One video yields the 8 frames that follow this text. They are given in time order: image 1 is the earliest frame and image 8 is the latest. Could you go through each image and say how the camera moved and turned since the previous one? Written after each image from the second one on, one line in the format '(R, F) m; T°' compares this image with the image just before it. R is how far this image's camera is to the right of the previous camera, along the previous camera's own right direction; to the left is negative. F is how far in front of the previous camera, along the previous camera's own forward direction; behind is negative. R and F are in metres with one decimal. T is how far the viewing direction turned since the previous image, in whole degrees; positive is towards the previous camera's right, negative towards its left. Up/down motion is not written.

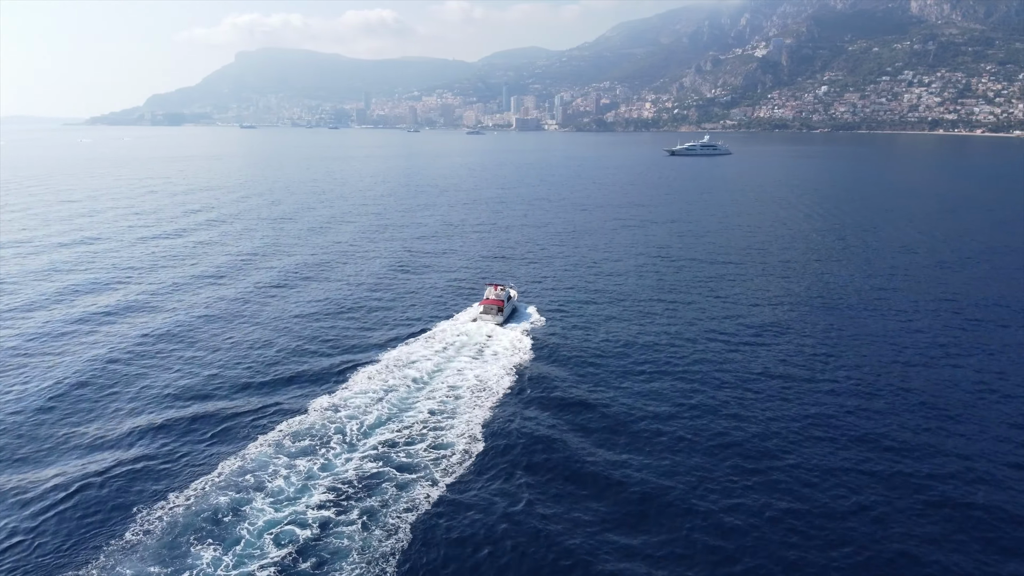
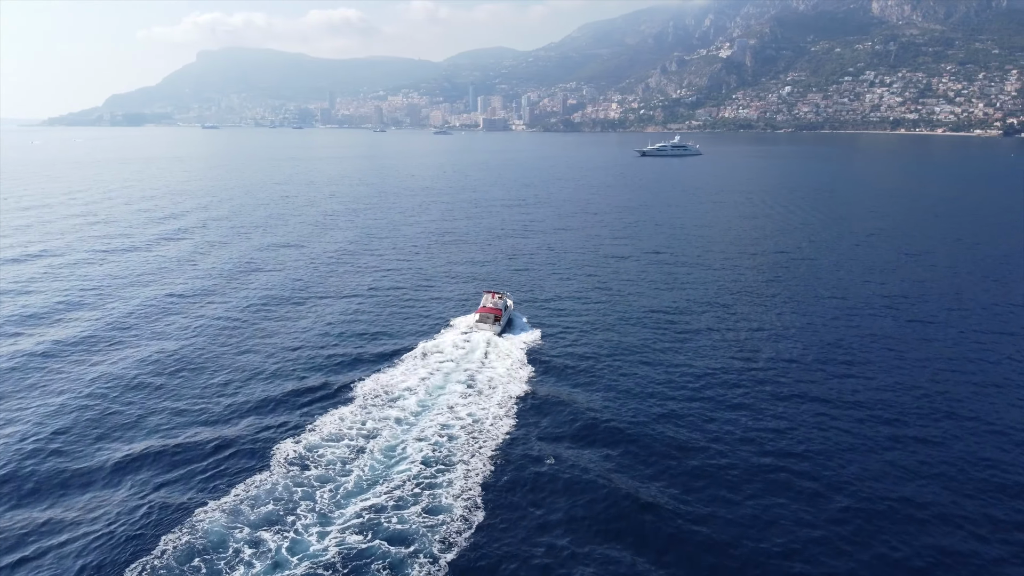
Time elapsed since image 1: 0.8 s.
(-0.9, +3.7) m; +2°
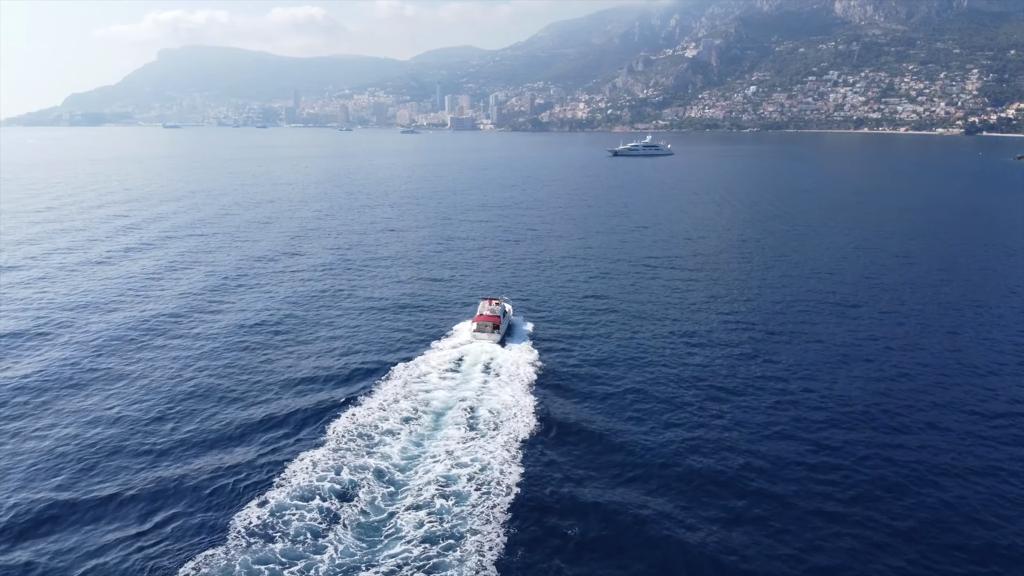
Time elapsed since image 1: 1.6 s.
(-0.9, +3.8) m; +2°
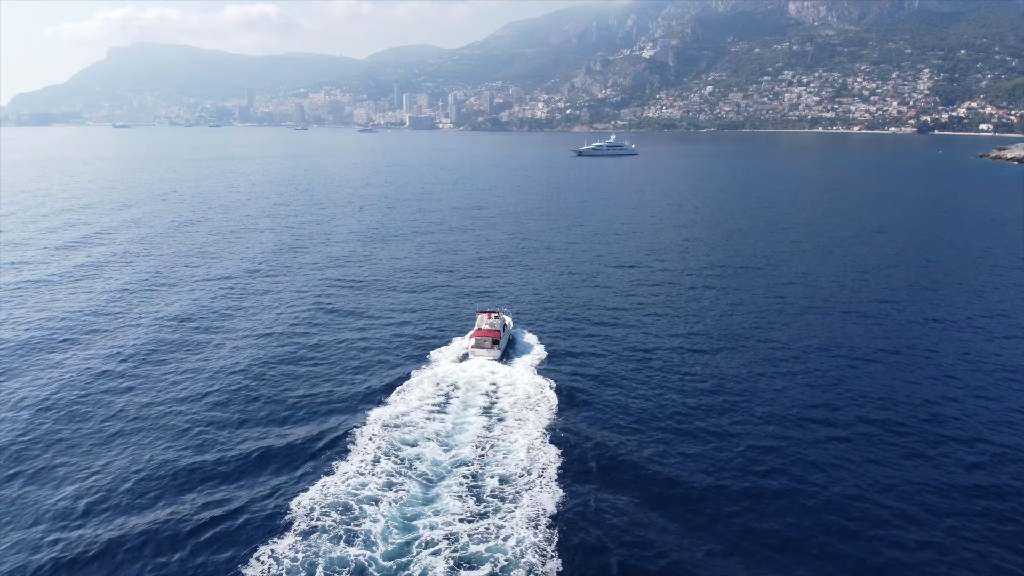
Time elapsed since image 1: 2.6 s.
(-0.9, +4.2) m; +3°
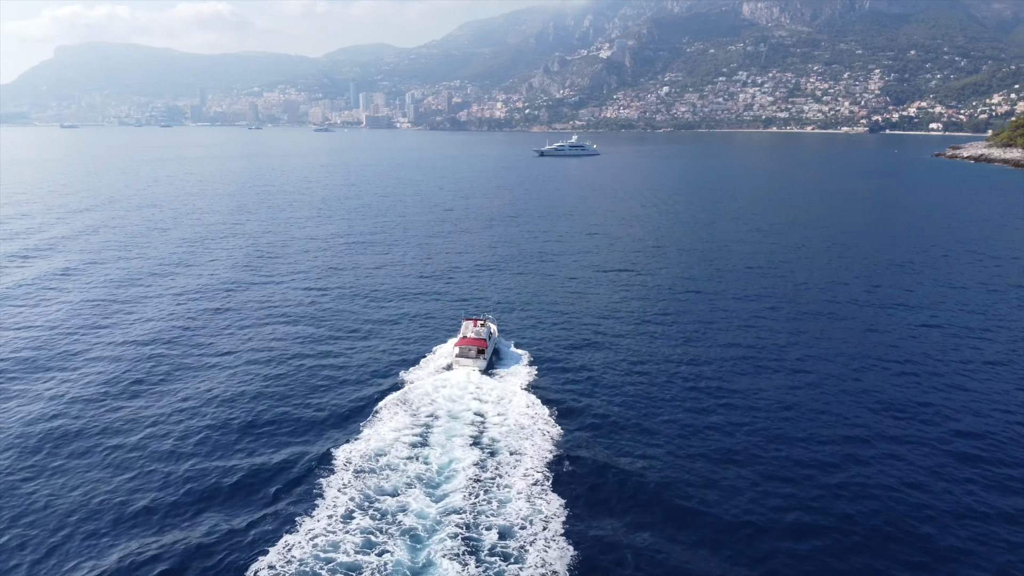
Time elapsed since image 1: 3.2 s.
(-0.6, +2.5) m; +3°
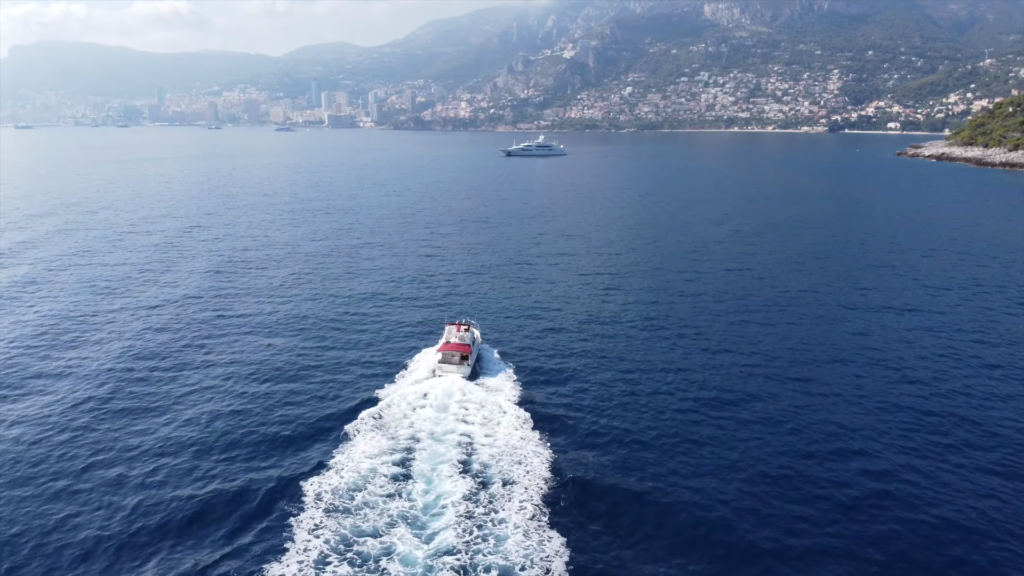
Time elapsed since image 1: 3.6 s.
(-0.5, +1.5) m; +2°
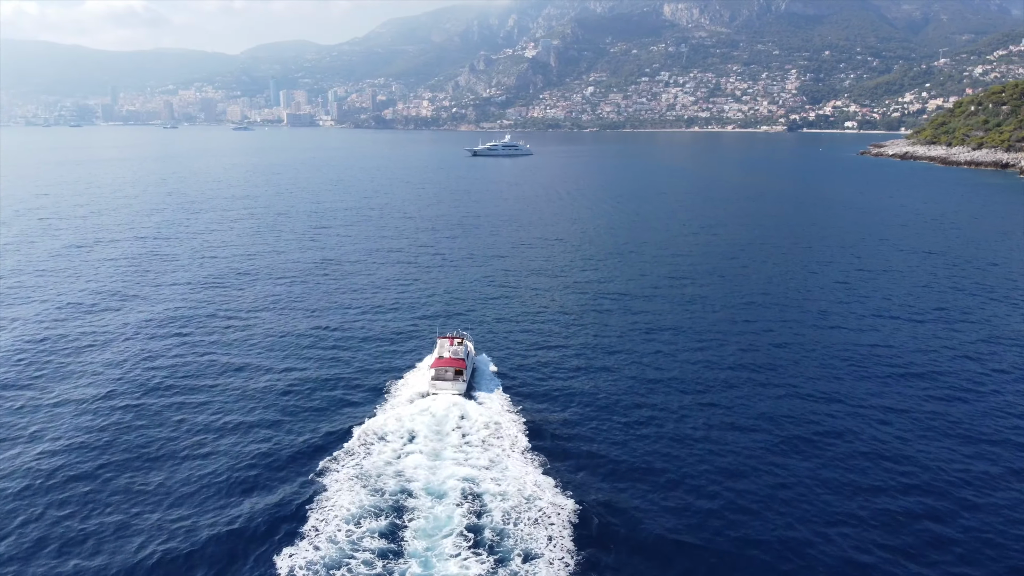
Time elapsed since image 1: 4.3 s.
(-0.8, +2.3) m; +3°
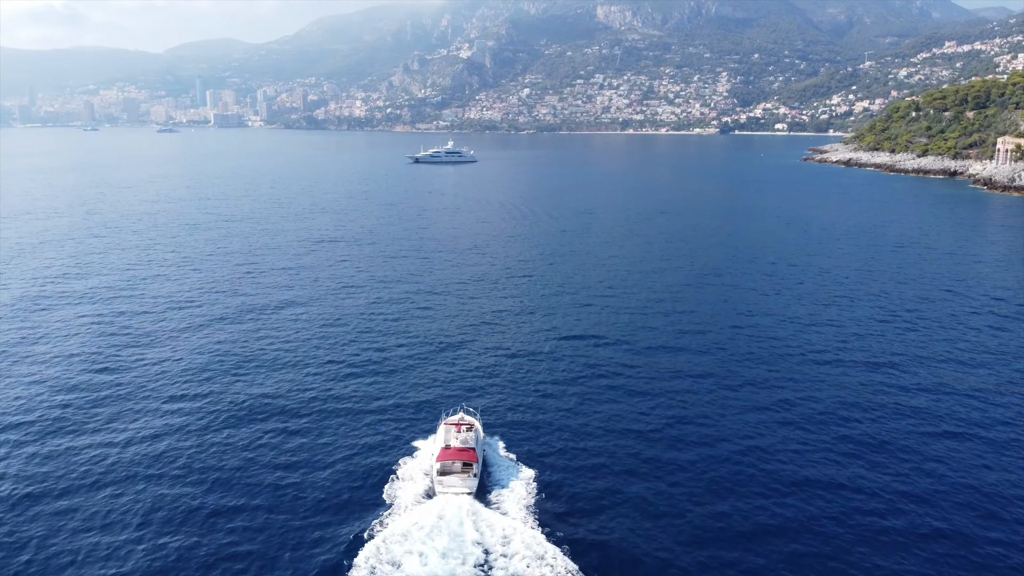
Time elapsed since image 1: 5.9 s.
(-1.7, +4.6) m; +4°
